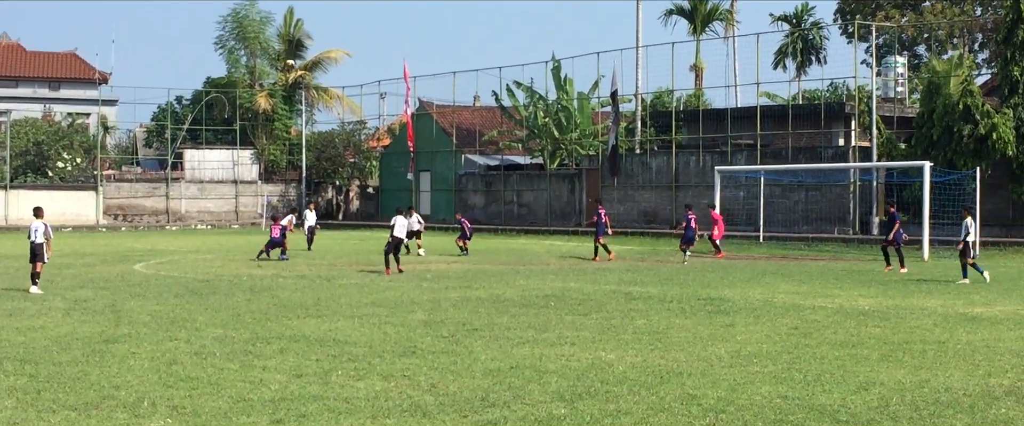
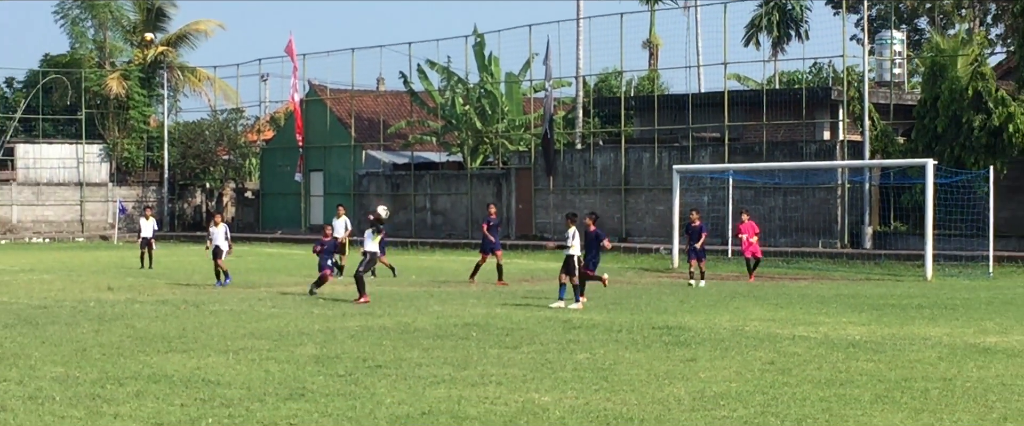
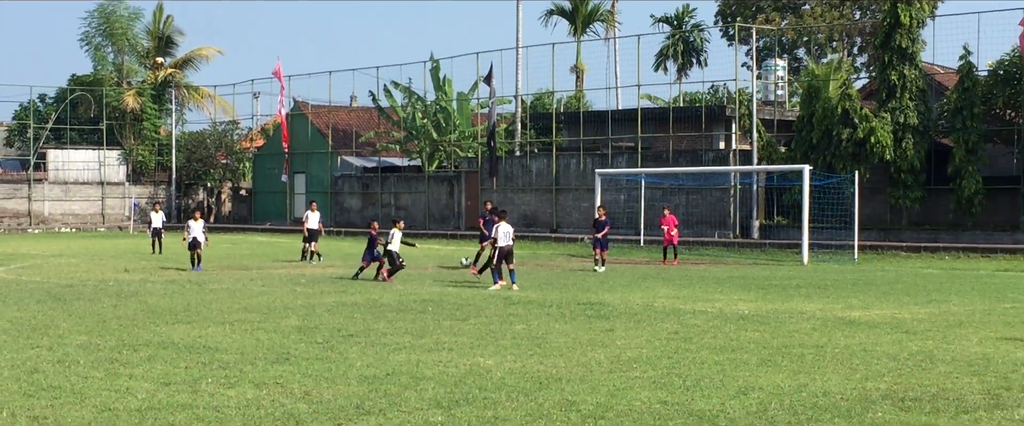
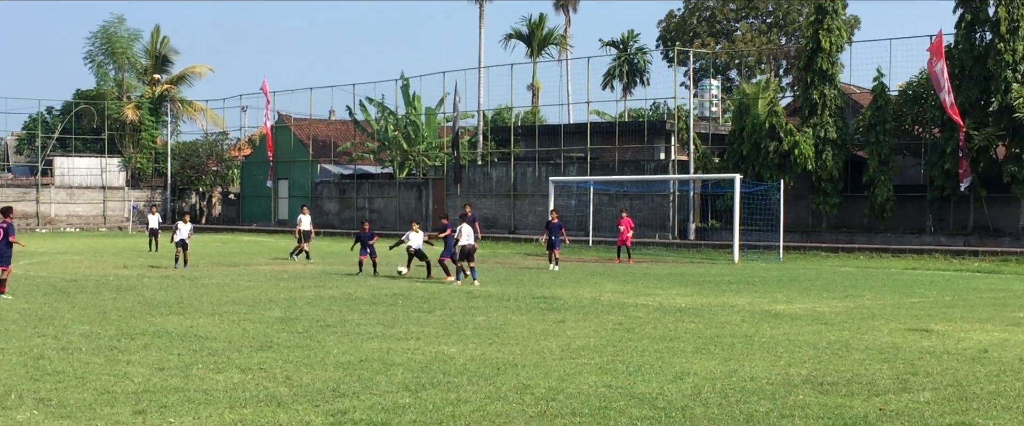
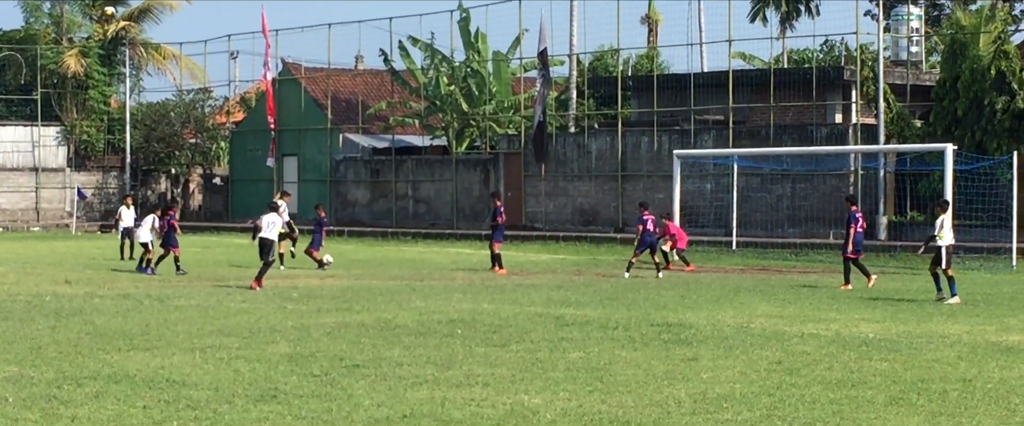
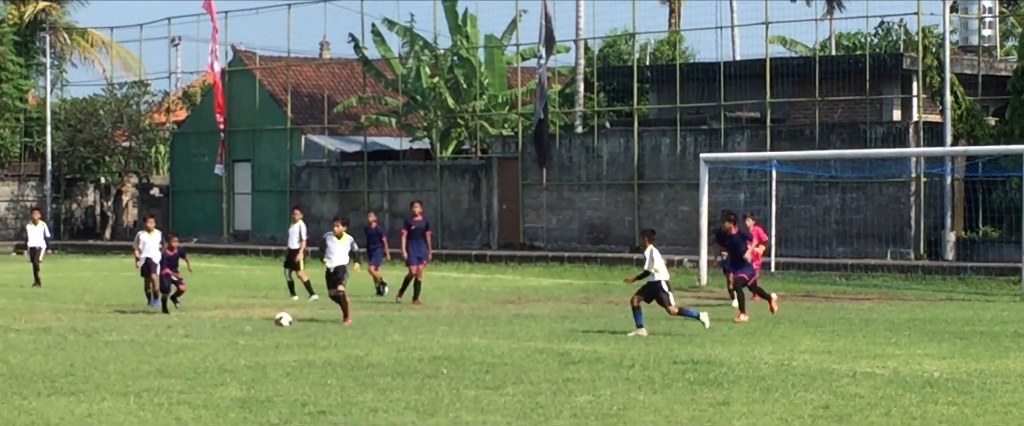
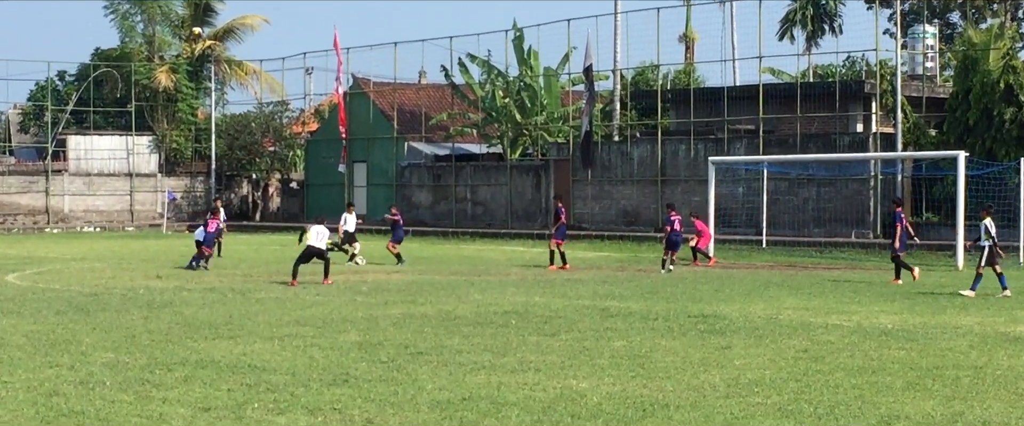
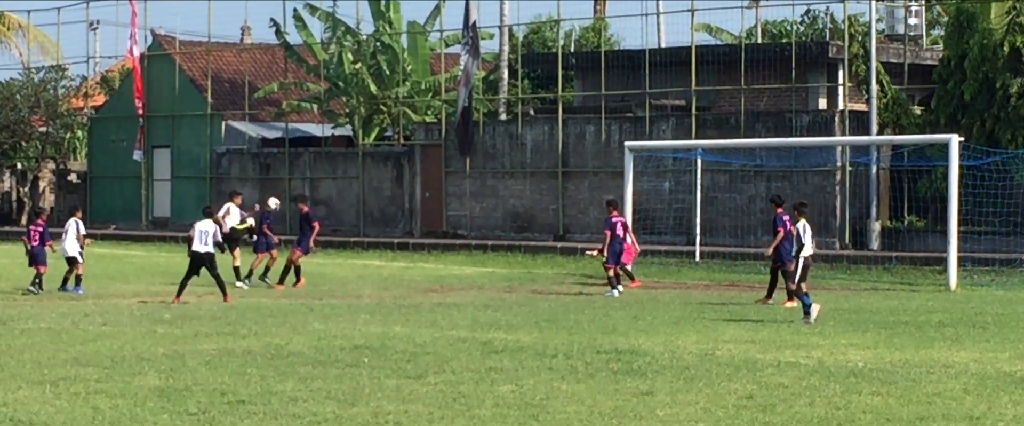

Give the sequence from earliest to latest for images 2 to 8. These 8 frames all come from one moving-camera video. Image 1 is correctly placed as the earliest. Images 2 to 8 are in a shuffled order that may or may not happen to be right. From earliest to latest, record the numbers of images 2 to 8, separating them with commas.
7, 5, 8, 6, 2, 3, 4
